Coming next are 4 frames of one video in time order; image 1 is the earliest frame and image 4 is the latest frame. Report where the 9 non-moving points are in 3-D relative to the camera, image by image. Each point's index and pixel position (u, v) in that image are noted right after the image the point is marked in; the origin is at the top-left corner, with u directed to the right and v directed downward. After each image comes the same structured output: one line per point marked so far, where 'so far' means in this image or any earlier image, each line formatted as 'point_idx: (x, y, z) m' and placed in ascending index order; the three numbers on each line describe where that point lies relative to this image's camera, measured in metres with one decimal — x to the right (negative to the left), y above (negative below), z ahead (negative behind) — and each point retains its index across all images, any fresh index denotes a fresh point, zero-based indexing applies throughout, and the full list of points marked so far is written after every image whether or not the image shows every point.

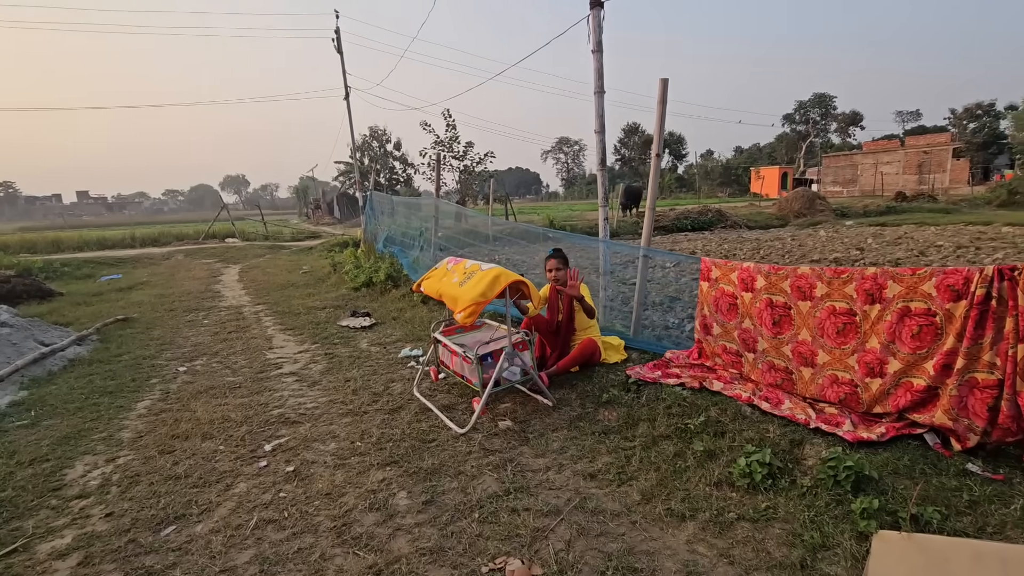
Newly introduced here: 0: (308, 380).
0: (-1.7, -0.8, +4.4) m
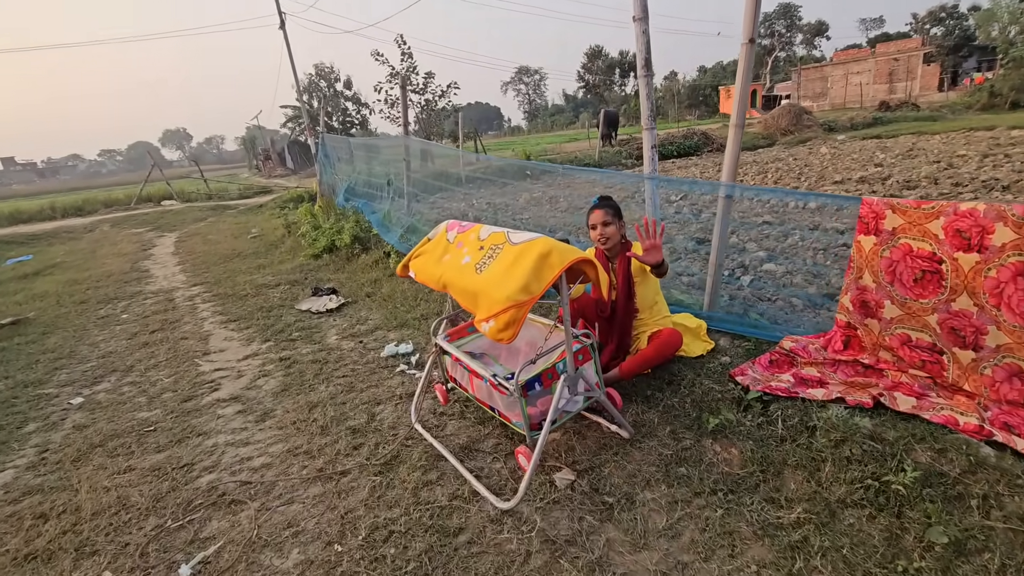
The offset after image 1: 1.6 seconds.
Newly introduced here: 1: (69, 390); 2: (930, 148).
0: (-1.5, -0.7, +3.0) m
1: (-3.1, -0.7, +3.6) m
2: (+9.3, +3.1, +11.6) m
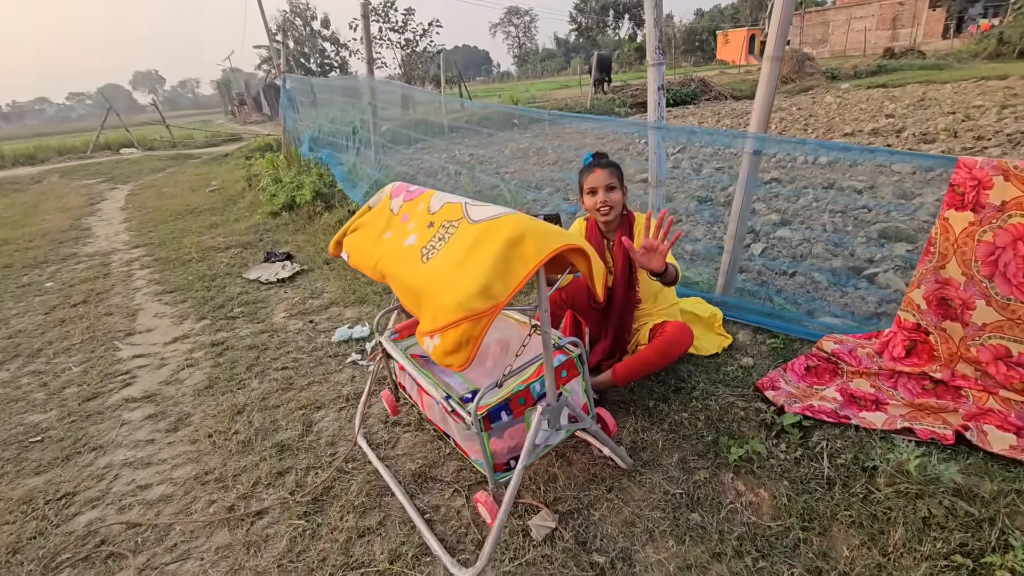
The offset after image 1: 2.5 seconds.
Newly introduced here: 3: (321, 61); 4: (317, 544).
0: (-1.6, -0.6, +2.5) m
1: (-3.2, -0.5, +3.0) m
2: (+9.0, +4.0, +10.9) m
3: (-7.1, +8.4, +19.0) m
4: (-0.6, -0.8, +1.7) m
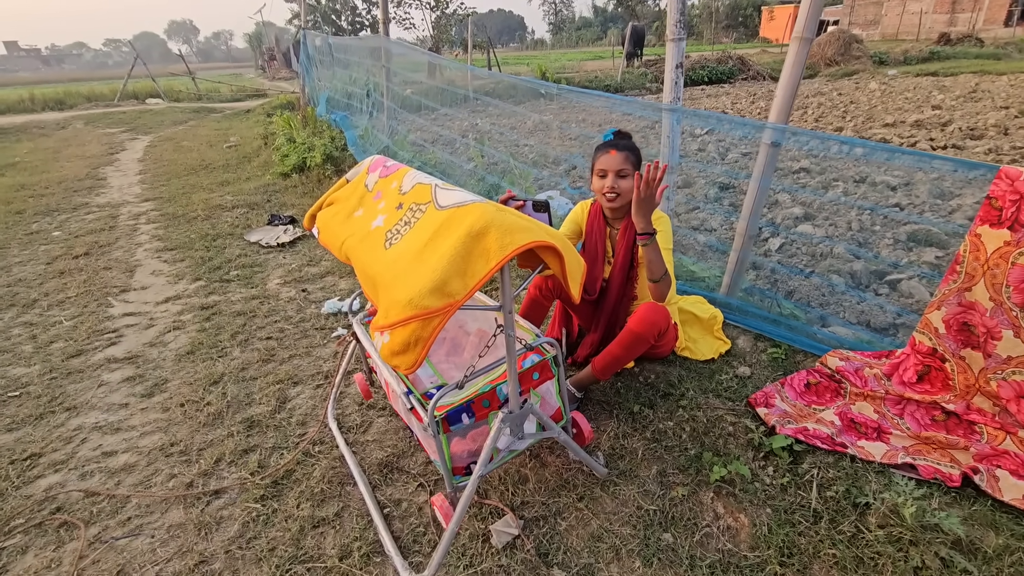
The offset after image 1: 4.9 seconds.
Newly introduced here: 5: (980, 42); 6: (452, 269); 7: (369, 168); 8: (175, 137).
0: (-1.7, -0.4, +2.5) m
1: (-3.3, -0.2, +3.1) m
2: (+9.5, +3.9, +10.2) m
3: (-6.0, +9.7, +18.7) m
4: (-0.8, -0.8, +1.6) m
5: (+16.9, +8.8, +18.8) m
6: (-0.1, +0.1, +1.2) m
7: (-0.5, +0.4, +1.7) m
8: (-6.1, +2.7, +9.4) m
